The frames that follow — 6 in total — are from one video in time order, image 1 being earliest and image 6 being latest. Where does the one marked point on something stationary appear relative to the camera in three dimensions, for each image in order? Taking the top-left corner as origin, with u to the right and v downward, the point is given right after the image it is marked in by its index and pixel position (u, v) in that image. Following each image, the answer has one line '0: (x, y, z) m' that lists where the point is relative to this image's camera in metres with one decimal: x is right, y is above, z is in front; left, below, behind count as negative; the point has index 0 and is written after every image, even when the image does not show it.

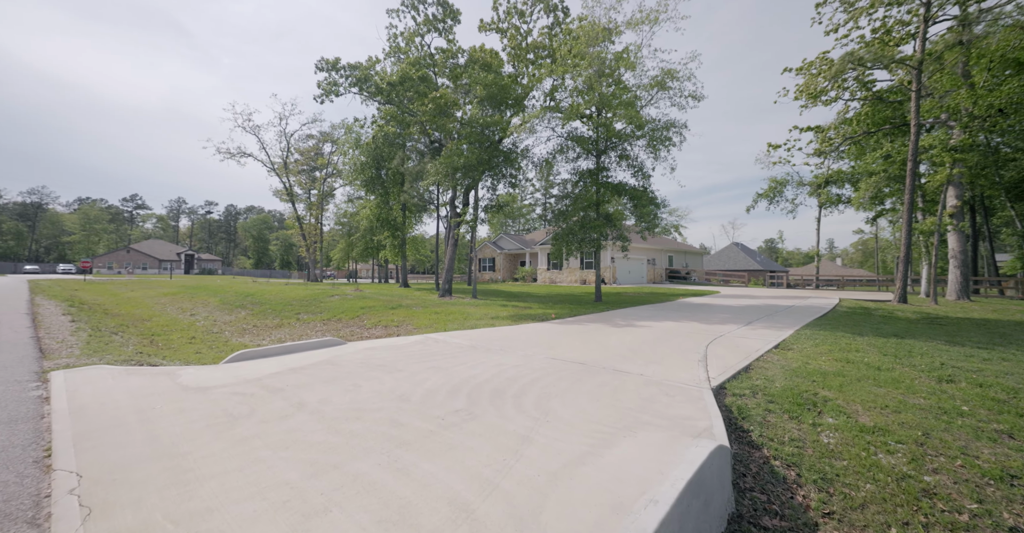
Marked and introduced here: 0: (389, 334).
0: (-1.9, -1.1, +6.6) m
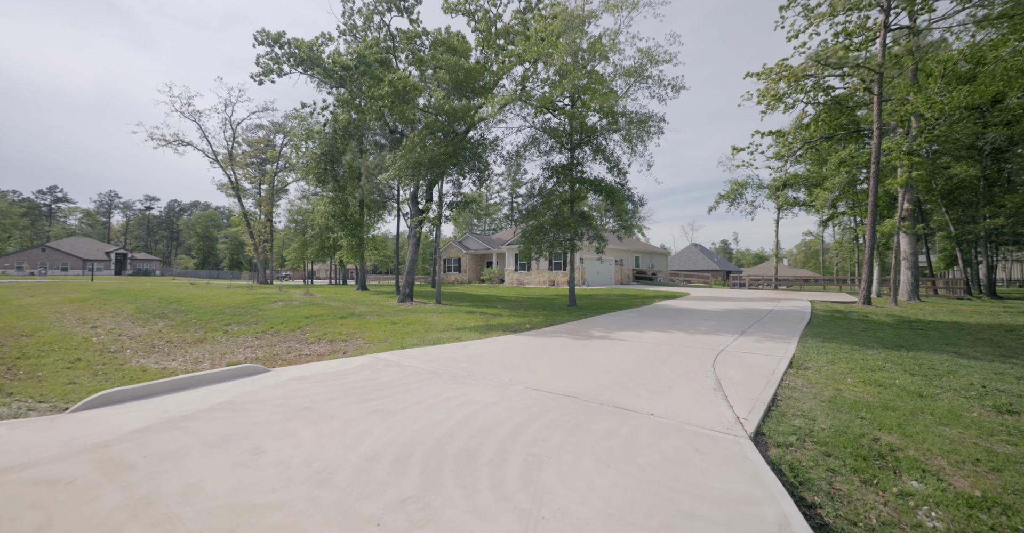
0: (-2.3, -1.1, +5.4) m
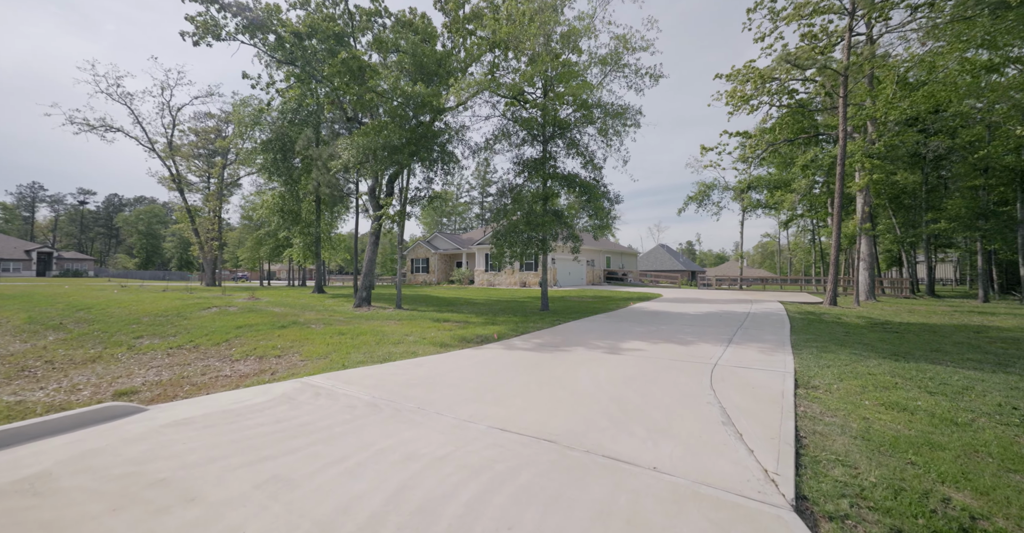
0: (-2.7, -1.1, +4.4) m
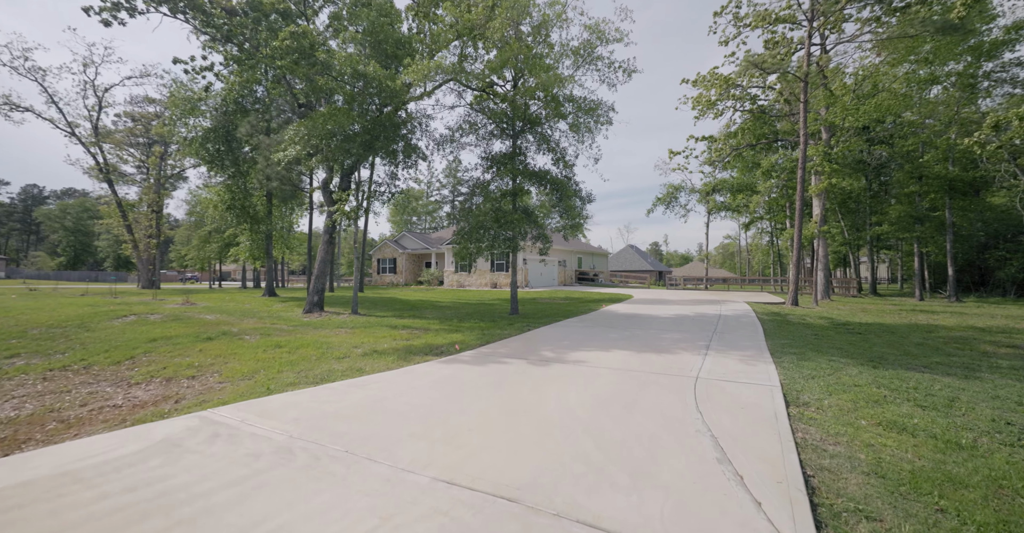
0: (-3.1, -1.2, +3.6) m
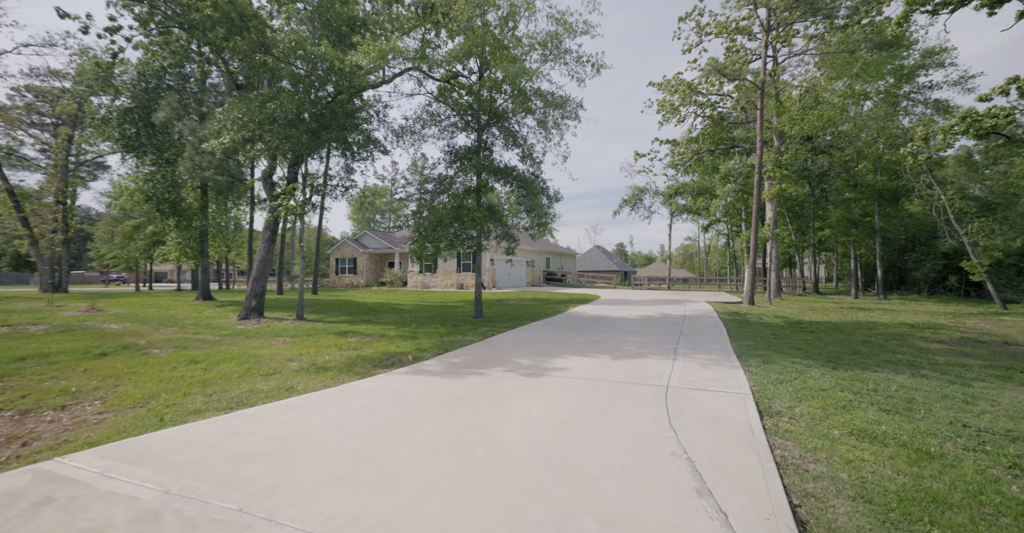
0: (-3.4, -1.2, +2.9) m
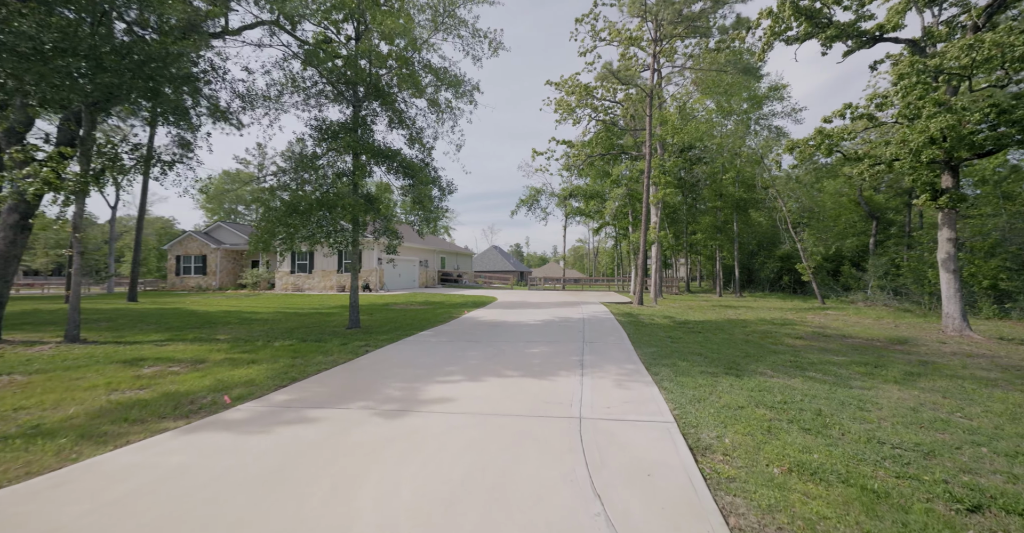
0: (-4.0, -1.2, +0.8) m
